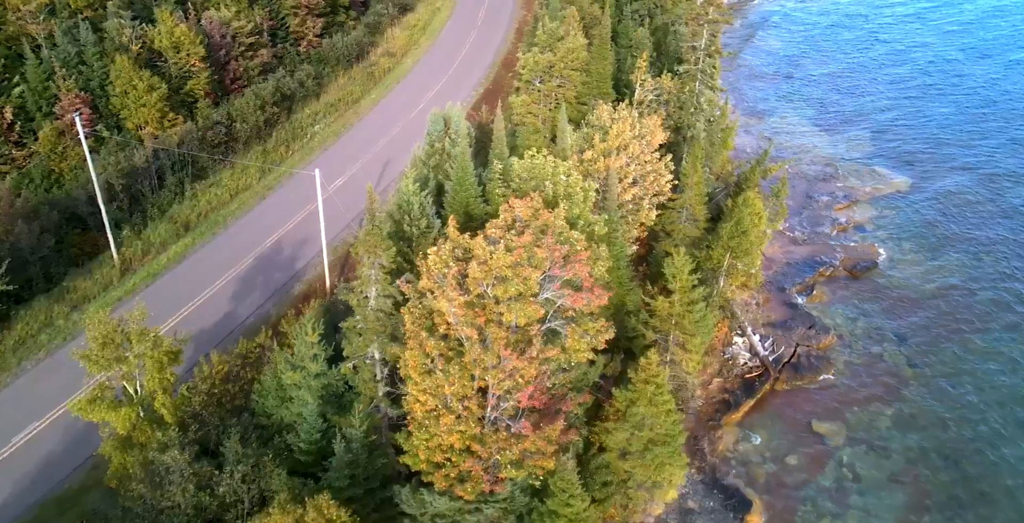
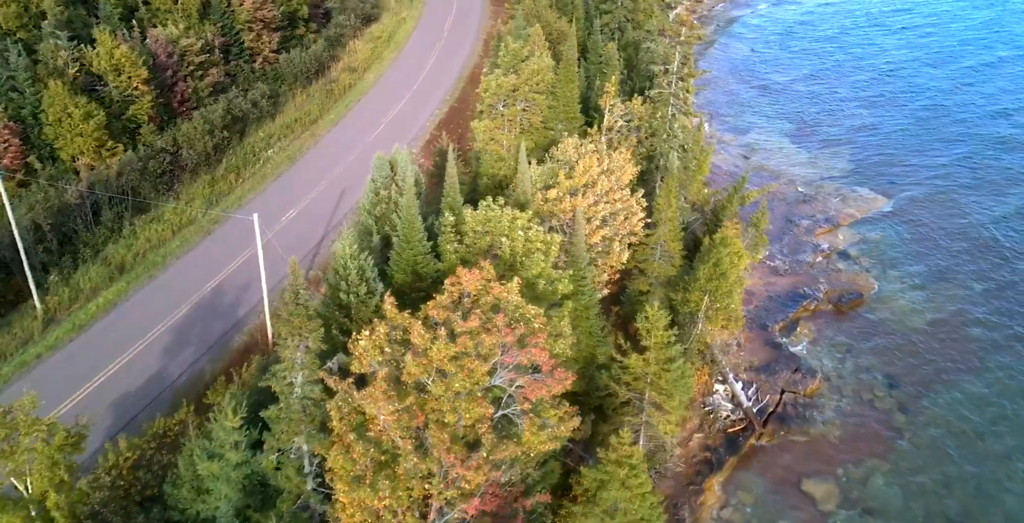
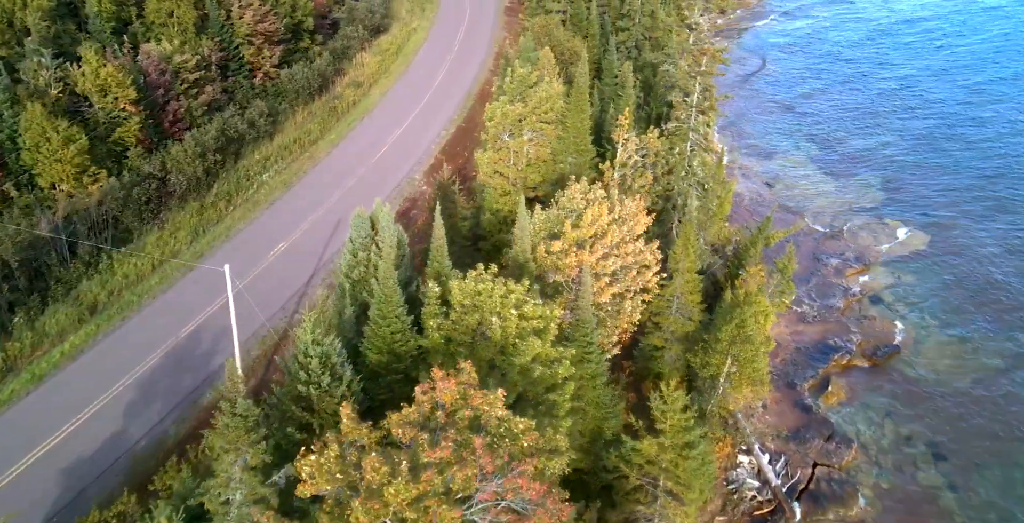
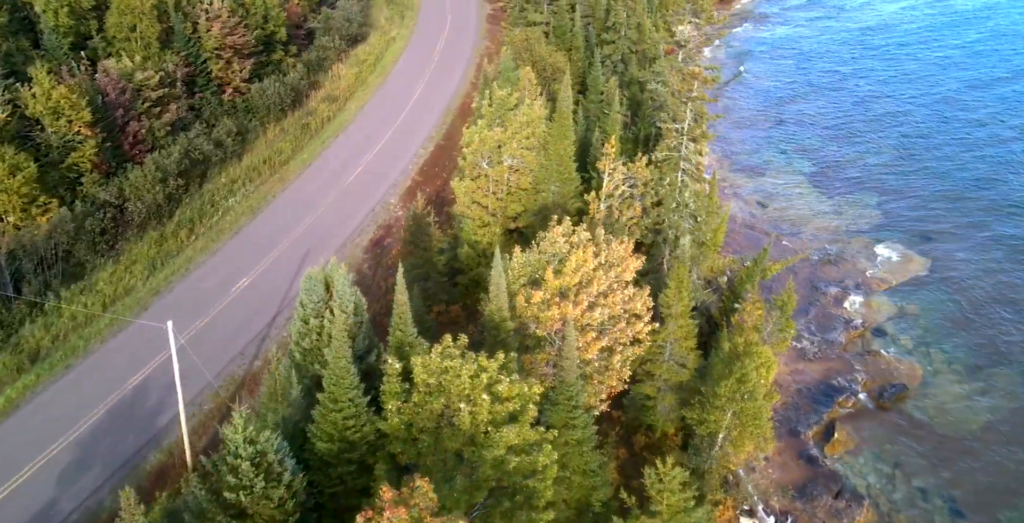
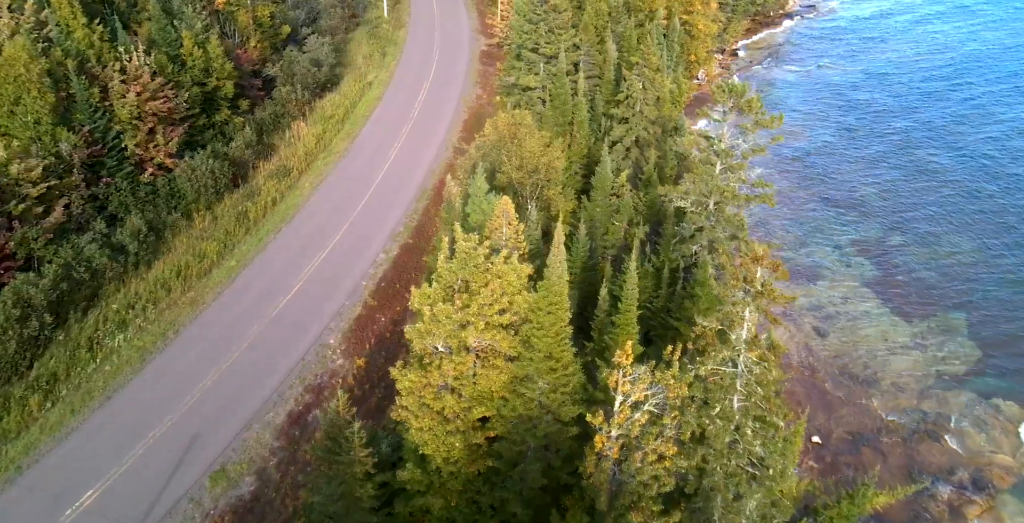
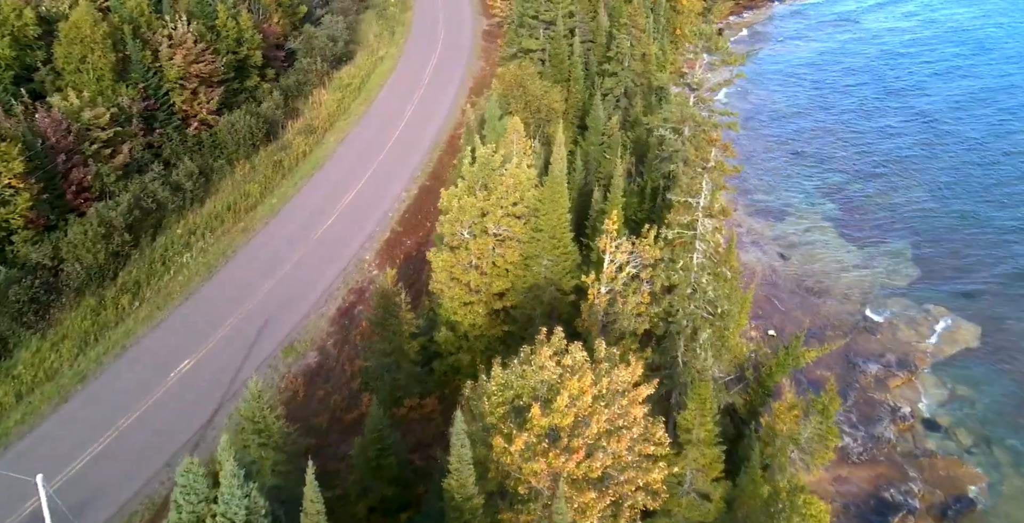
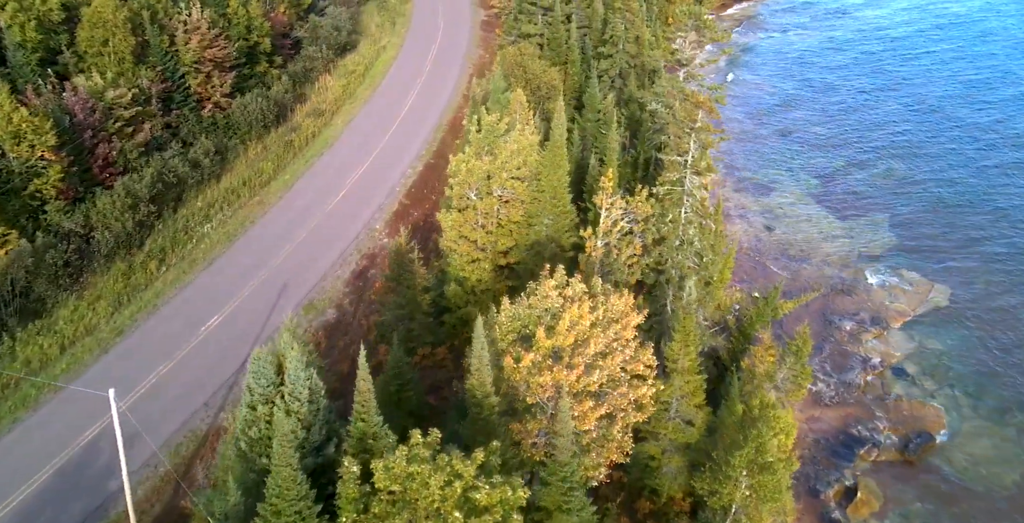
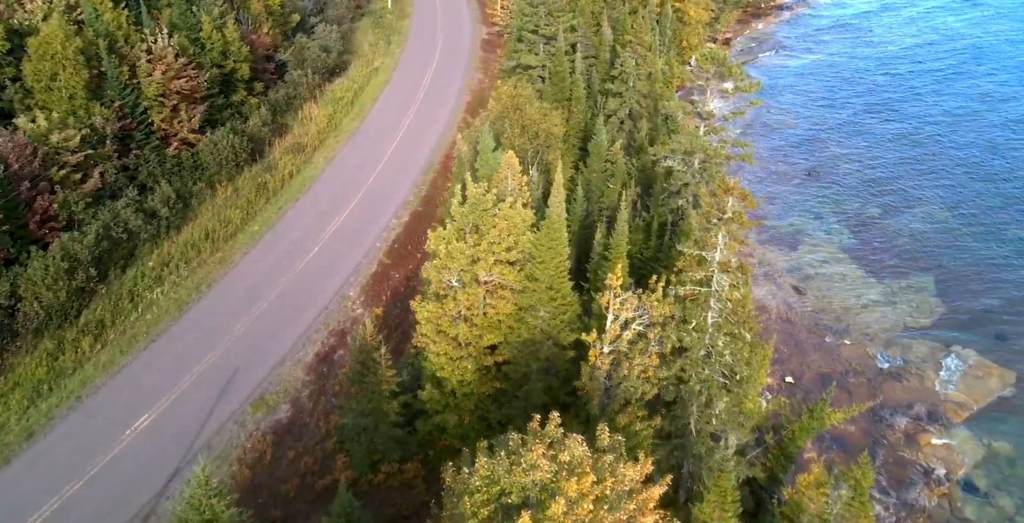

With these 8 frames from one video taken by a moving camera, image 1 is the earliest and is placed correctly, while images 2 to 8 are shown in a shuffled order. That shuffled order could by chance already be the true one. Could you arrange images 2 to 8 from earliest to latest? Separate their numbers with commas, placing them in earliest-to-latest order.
2, 3, 4, 7, 6, 8, 5
